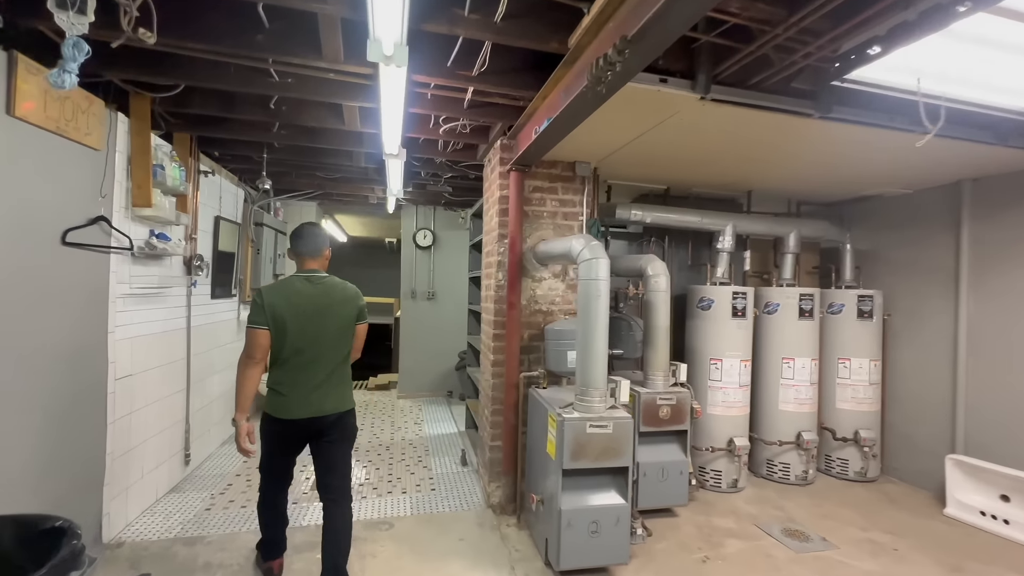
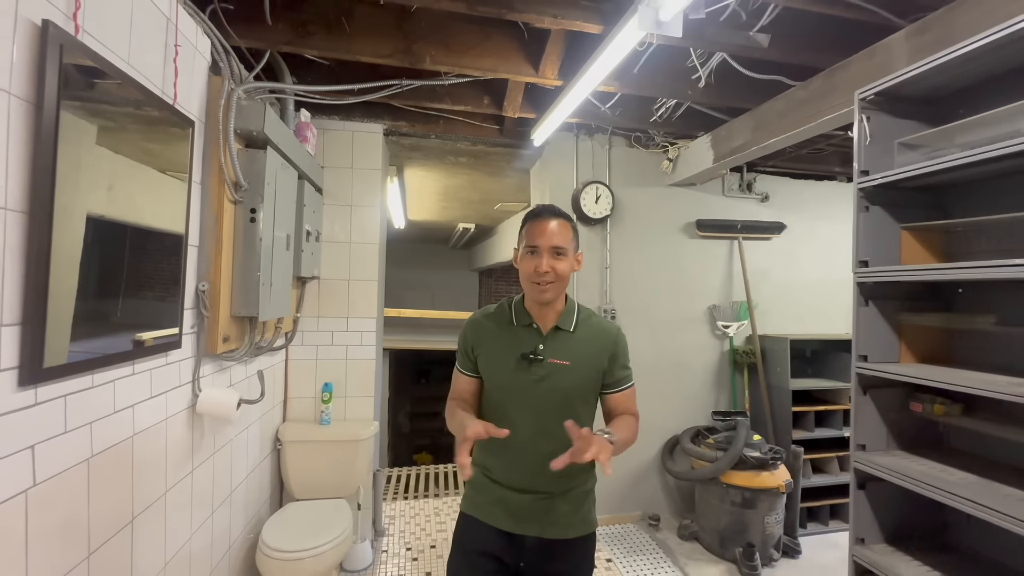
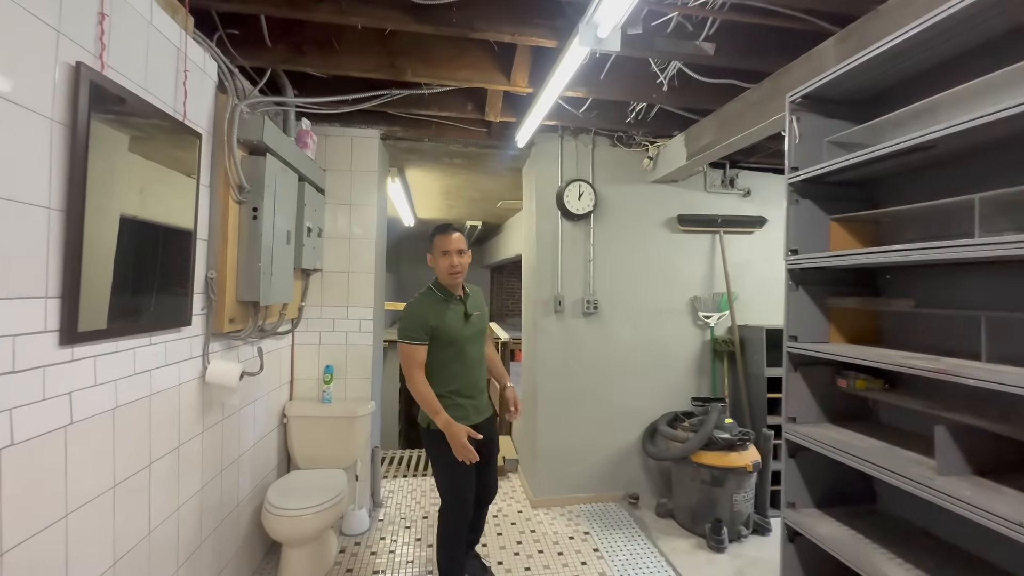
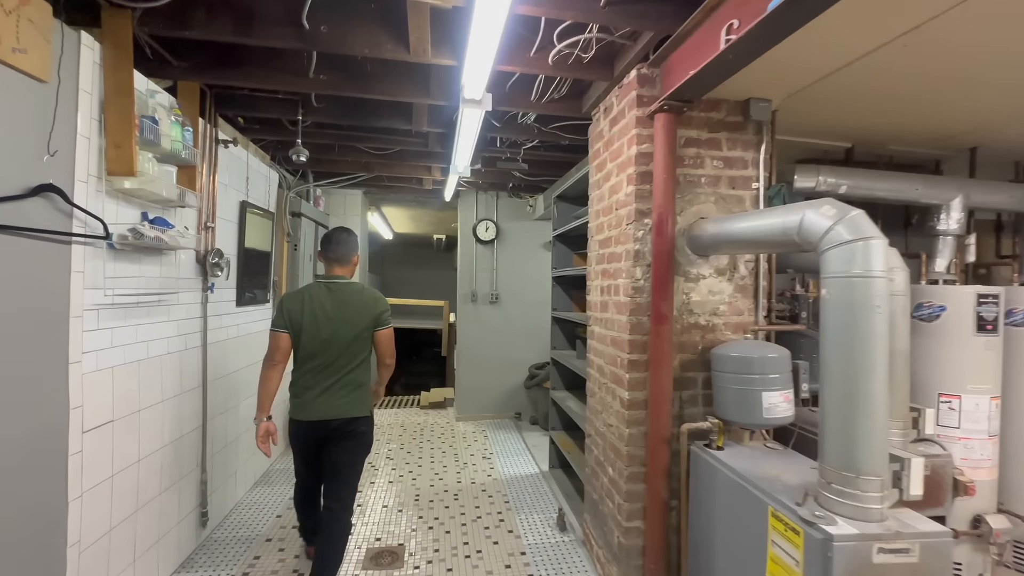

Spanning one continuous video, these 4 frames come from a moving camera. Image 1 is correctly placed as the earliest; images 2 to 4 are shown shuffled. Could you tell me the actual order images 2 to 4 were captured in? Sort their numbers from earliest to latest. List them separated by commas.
4, 3, 2
